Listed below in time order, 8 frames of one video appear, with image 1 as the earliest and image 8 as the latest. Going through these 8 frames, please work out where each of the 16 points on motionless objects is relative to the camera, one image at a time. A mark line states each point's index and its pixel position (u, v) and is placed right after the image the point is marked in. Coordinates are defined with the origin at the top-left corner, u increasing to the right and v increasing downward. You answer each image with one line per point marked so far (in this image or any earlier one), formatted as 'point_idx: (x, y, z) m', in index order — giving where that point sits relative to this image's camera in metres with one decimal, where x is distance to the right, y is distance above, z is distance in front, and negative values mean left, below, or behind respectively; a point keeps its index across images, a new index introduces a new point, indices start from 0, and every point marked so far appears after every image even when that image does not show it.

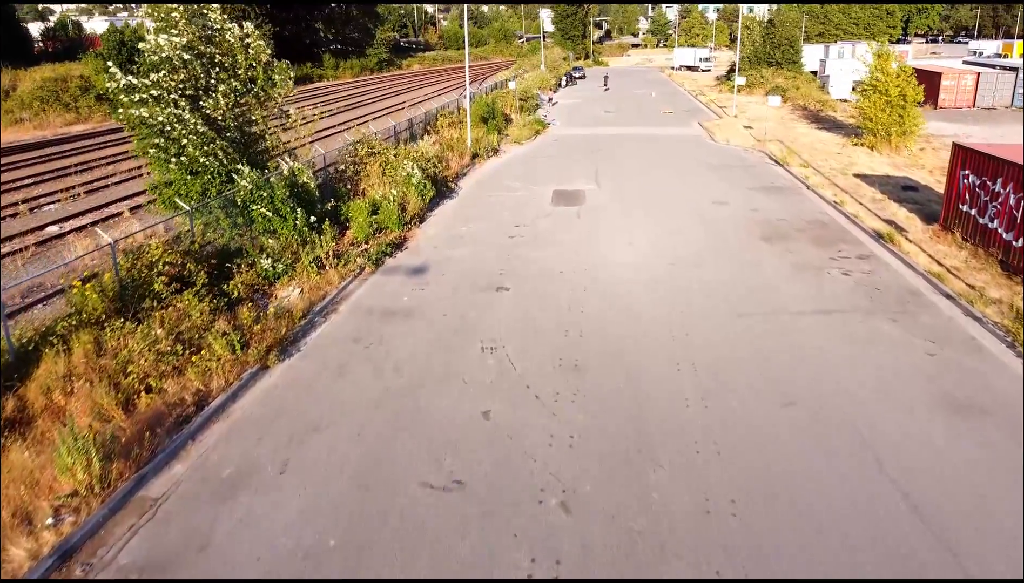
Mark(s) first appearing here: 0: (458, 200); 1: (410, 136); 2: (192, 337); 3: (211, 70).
0: (-1.0, +1.7, +14.4) m
1: (-2.4, +3.7, +18.7) m
2: (-2.9, -0.4, +7.2) m
3: (-4.4, +3.4, +11.6) m
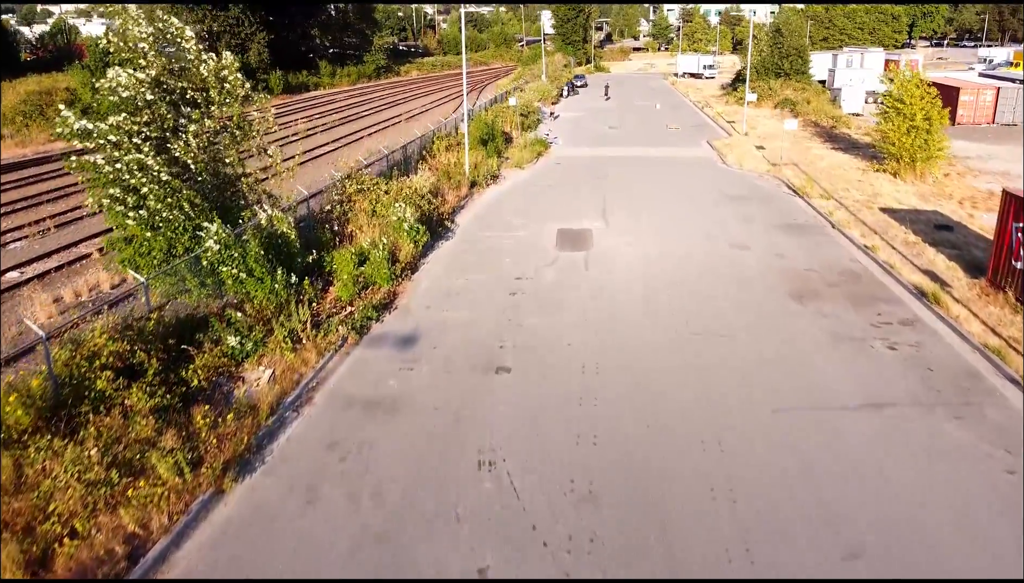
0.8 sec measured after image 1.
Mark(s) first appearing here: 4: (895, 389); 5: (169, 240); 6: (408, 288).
0: (-1.0, +0.9, +13.3) m
1: (-2.4, +2.9, +17.5) m
2: (-2.9, -1.3, +6.0) m
3: (-4.4, +2.5, +10.5) m
4: (+3.7, -1.0, +7.6) m
5: (-4.2, +0.6, +9.5) m
6: (-1.4, 0.0, +10.8) m
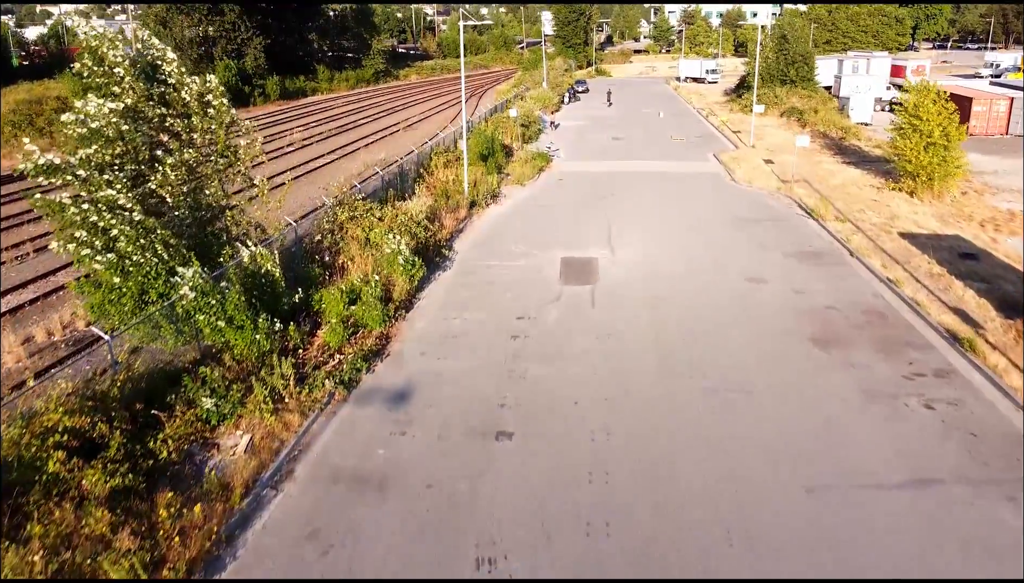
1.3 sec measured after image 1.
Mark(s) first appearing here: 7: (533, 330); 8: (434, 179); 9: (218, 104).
0: (-1.0, +0.3, +12.6) m
1: (-2.4, +2.3, +16.8) m
2: (-2.9, -1.8, +5.3) m
3: (-4.4, +2.0, +9.7) m
4: (+3.7, -1.5, +6.9) m
5: (-4.2, +0.1, +8.8) m
6: (-1.4, -0.5, +10.0) m
7: (+0.3, -0.5, +9.9) m
8: (-1.9, +2.6, +18.4) m
9: (-3.9, +2.5, +10.4) m
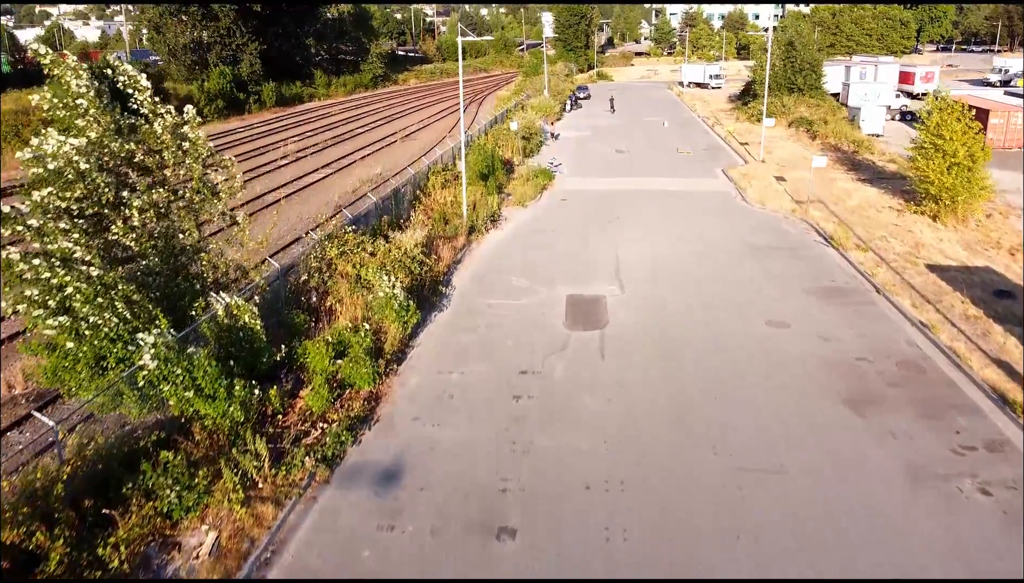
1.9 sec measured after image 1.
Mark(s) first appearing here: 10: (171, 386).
0: (-0.9, -0.3, +11.7) m
1: (-2.4, +1.7, +15.9) m
2: (-2.9, -2.5, +4.4) m
3: (-4.3, +1.4, +8.8) m
4: (+3.8, -2.1, +6.0) m
5: (-4.1, -0.6, +7.9) m
6: (-1.4, -1.1, +9.1) m
7: (+0.3, -1.1, +9.0) m
8: (-1.8, +2.0, +17.5) m
9: (-3.9, +1.9, +9.5) m
10: (-3.3, -0.9, +7.5) m
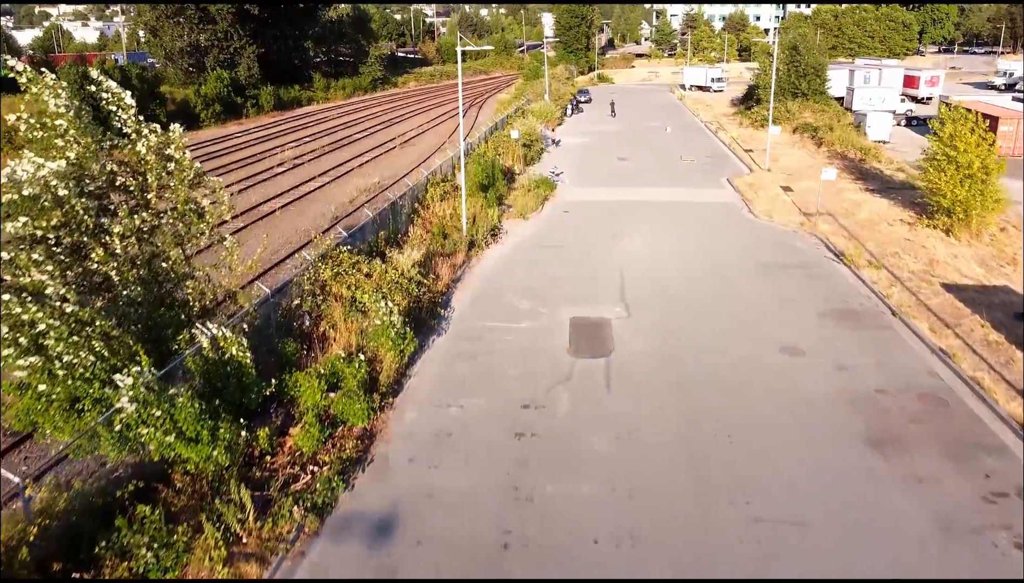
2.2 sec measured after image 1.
0: (-0.9, -0.6, +11.2) m
1: (-2.4, +1.4, +15.5) m
2: (-2.9, -2.8, +3.9) m
3: (-4.3, +1.0, +8.4) m
4: (+3.8, -2.5, +5.5) m
5: (-4.1, -0.9, +7.4) m
6: (-1.4, -1.5, +8.7) m
7: (+0.3, -1.5, +8.6) m
8: (-1.8, +1.7, +17.1) m
9: (-3.9, +1.6, +9.1) m
10: (-3.3, -1.2, +7.0) m
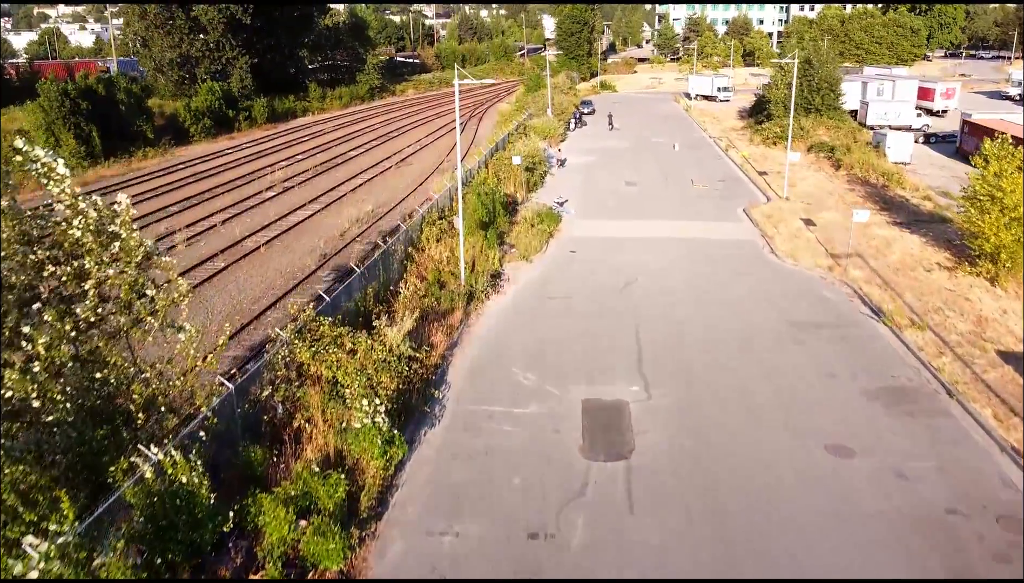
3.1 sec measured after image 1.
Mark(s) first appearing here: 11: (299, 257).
0: (-0.9, -1.7, +9.8) m
1: (-2.3, +0.3, +14.0) m
2: (-2.8, -3.8, +2.5) m
3: (-4.3, 0.0, +6.9) m
4: (+3.8, -3.5, +4.1) m
5: (-4.1, -2.0, +6.0) m
6: (-1.3, -2.5, +7.3) m
7: (+0.4, -2.5, +7.1) m
8: (-1.8, +0.6, +15.6) m
9: (-3.8, +0.5, +7.6) m
10: (-3.2, -2.3, +5.6) m
11: (-5.1, +0.9, +18.7) m
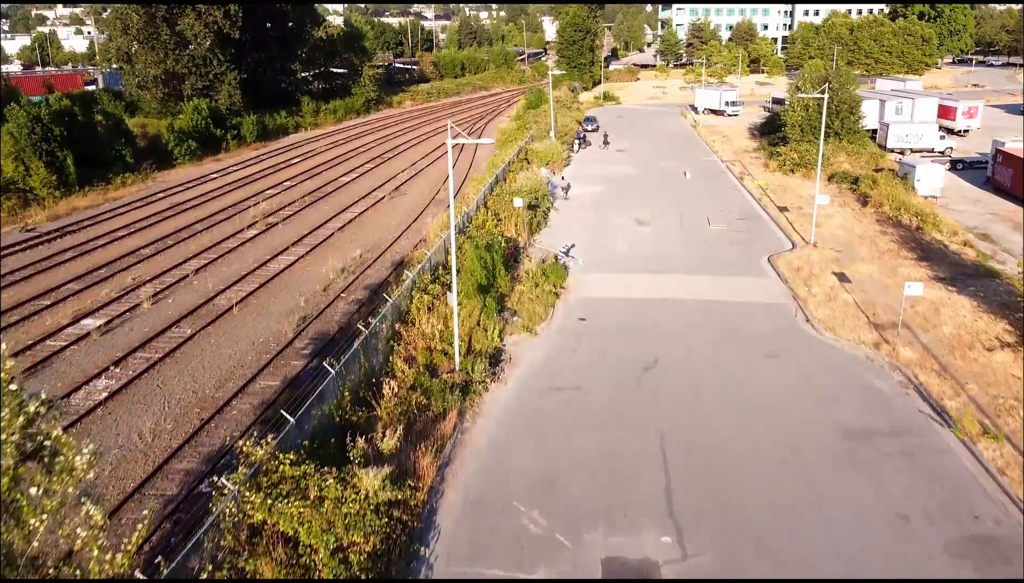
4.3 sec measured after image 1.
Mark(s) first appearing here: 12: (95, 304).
0: (-0.8, -3.1, +7.8) m
1: (-2.3, -1.1, +12.1) m
2: (-2.8, -5.3, +0.6) m
3: (-4.2, -1.5, +5.0) m
4: (+3.9, -4.9, +2.1) m
5: (-4.0, -3.4, +4.1) m
6: (-1.3, -4.0, +5.3) m
7: (+0.4, -3.9, +5.2) m
8: (-1.7, -0.8, +13.7) m
9: (-3.8, -0.9, +5.7) m
10: (-3.2, -3.7, +3.7) m
11: (-5.1, -0.6, +16.7) m
12: (-9.6, -0.3, +18.0) m
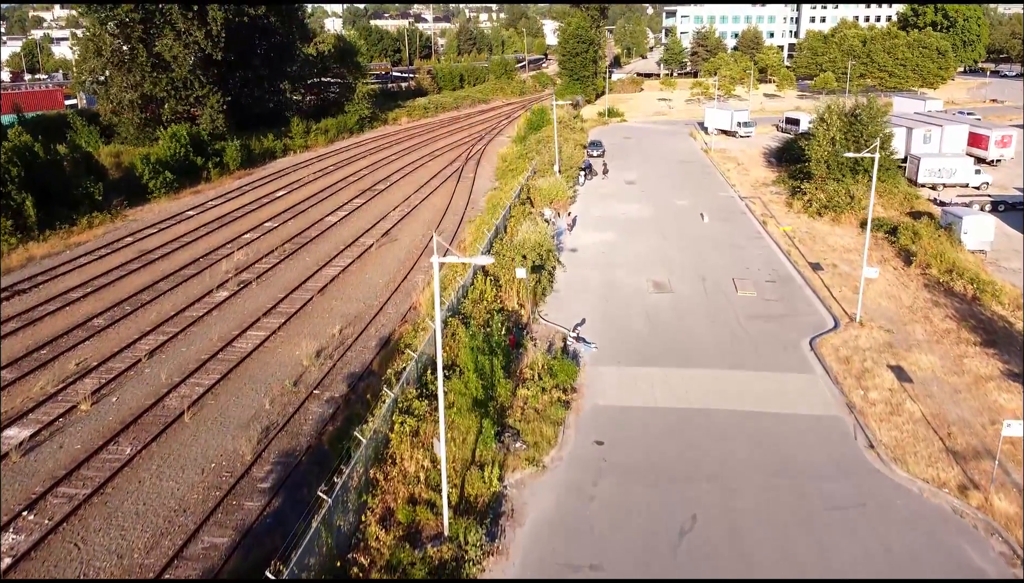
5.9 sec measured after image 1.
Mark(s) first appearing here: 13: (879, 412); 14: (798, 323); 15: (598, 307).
0: (-0.8, -5.1, +5.2) m
1: (-2.2, -3.1, +9.5) m
2: (-2.7, -7.2, -2.0) m
3: (-4.2, -3.4, +2.4) m
4: (+3.9, -6.9, -0.5) m
5: (-4.0, -5.3, +1.4) m
6: (-1.3, -5.9, +2.7) m
7: (+0.4, -5.9, +2.6) m
8: (-1.7, -2.7, +11.1) m
9: (-3.8, -2.9, +3.1) m
10: (-3.1, -5.7, +1.1) m
11: (-5.0, -2.5, +14.1) m
12: (-9.6, -2.2, +15.4) m
13: (+6.4, -2.1, +13.7) m
14: (+6.6, -0.7, +17.8) m
15: (+2.1, -0.4, +19.0) m
